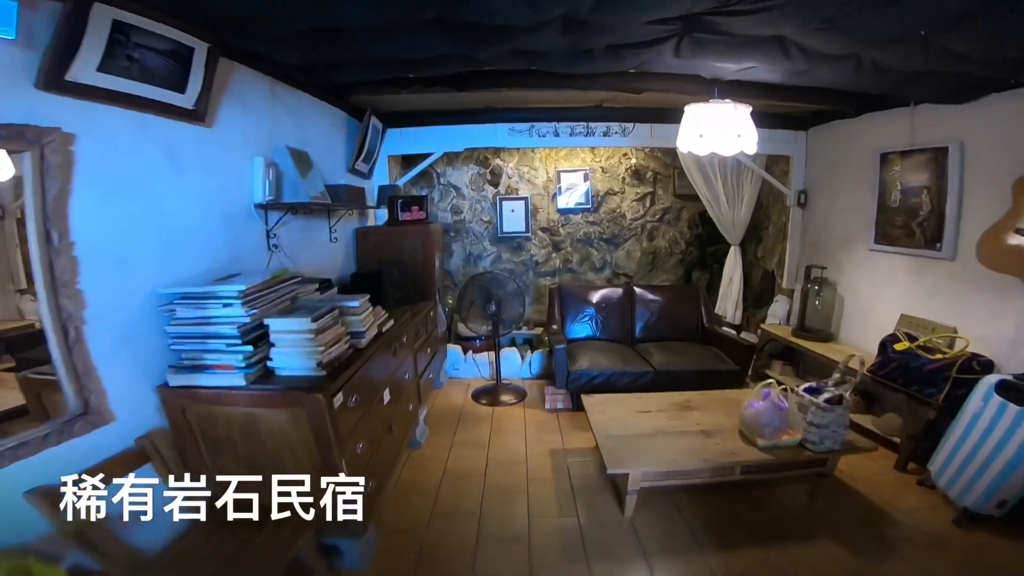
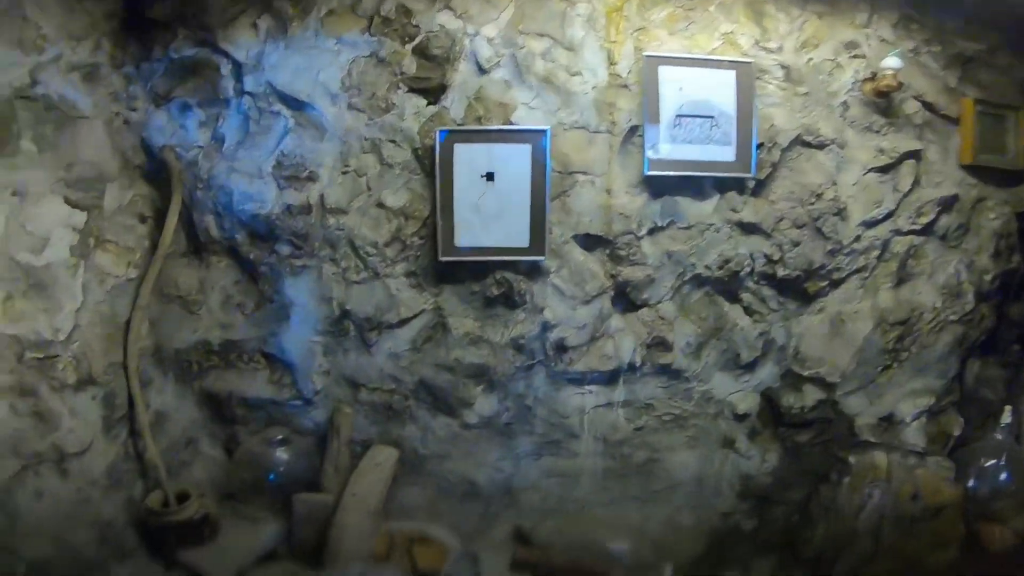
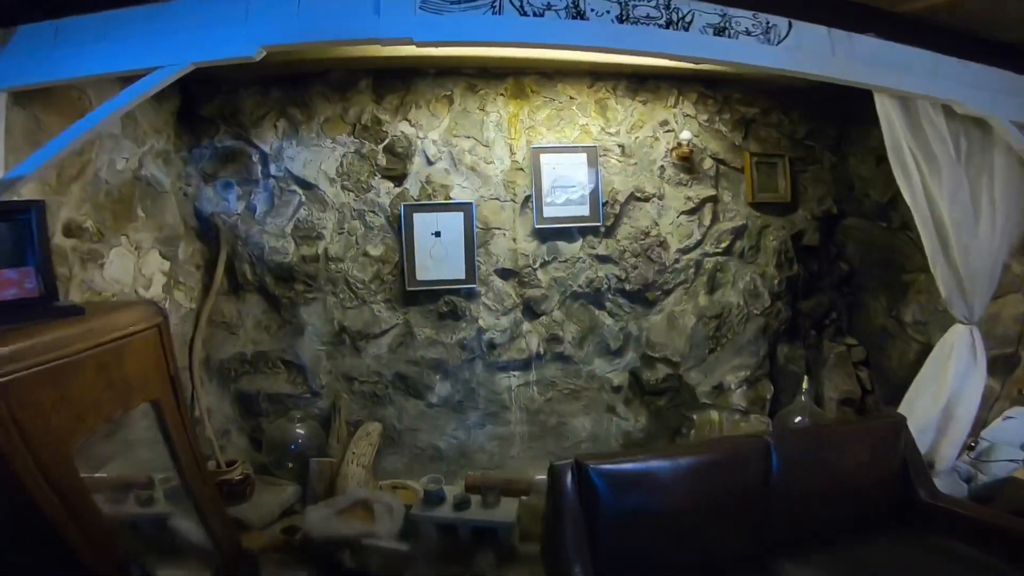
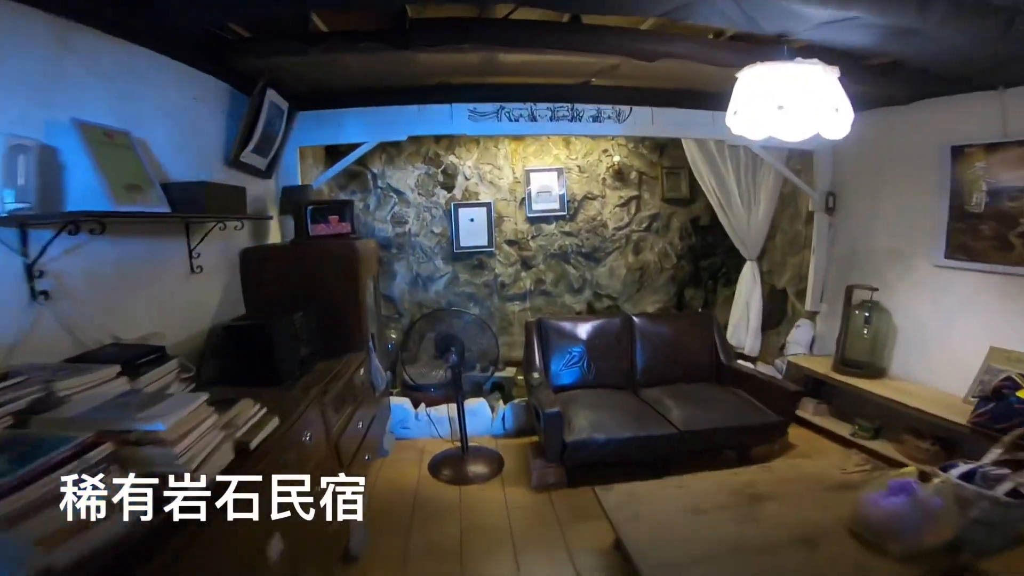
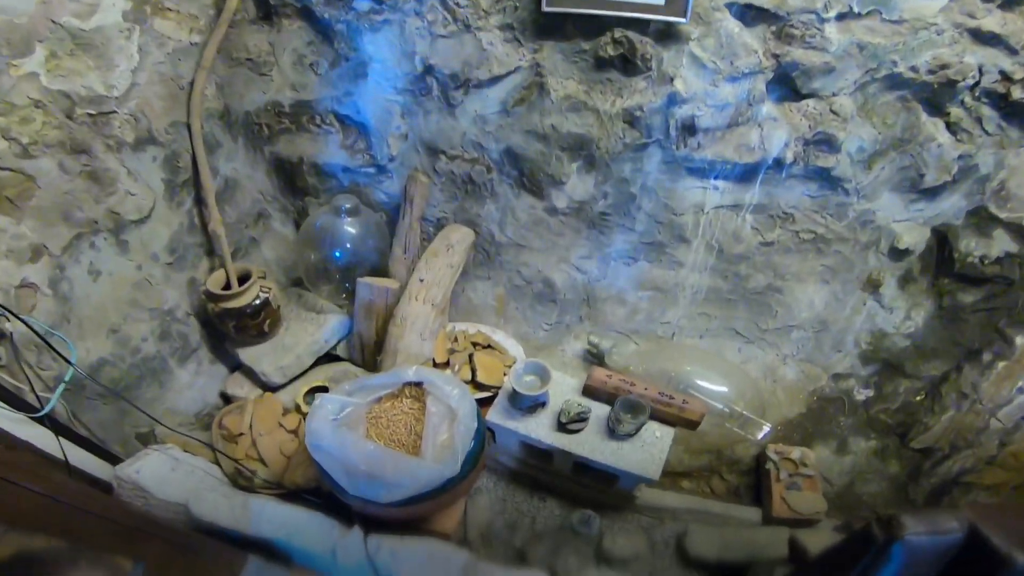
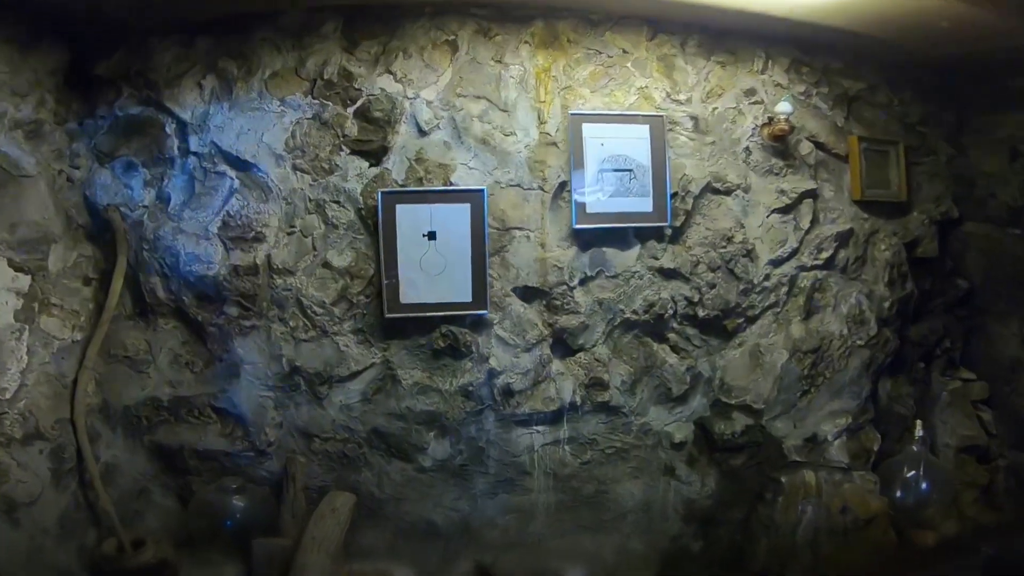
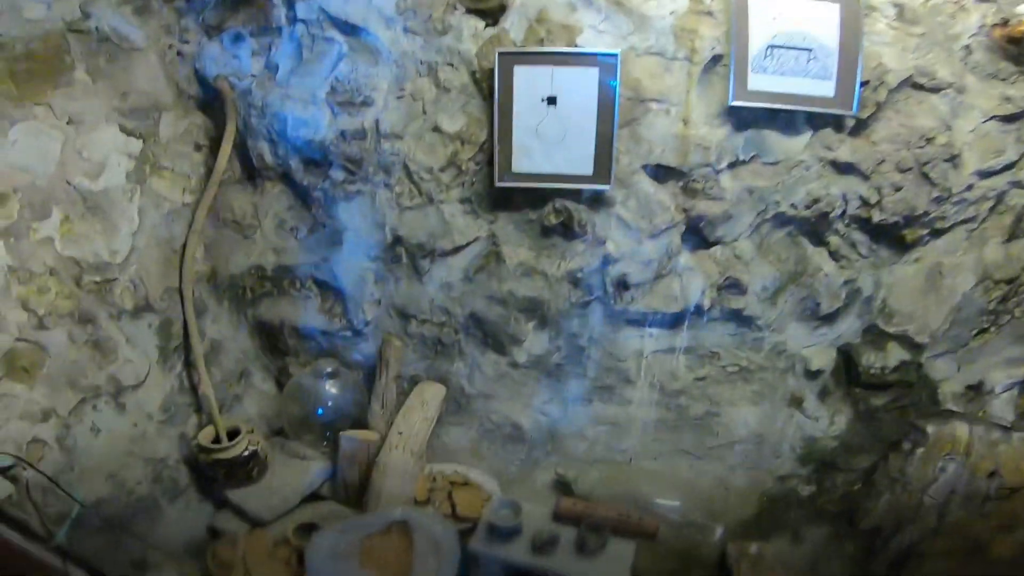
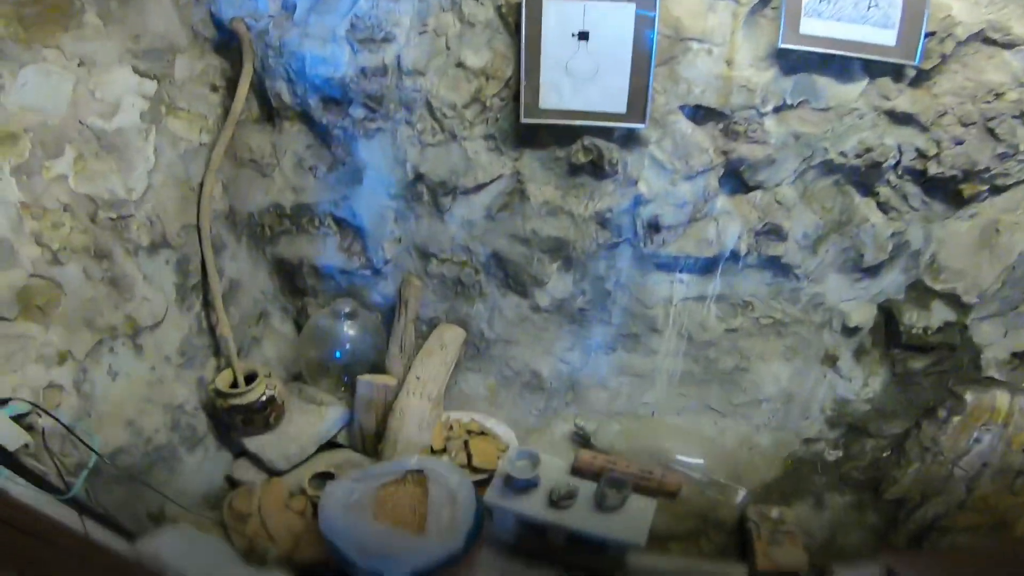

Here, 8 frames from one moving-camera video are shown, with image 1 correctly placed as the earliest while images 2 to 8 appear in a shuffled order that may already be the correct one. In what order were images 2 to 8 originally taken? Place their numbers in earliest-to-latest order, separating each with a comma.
4, 3, 6, 2, 7, 8, 5
